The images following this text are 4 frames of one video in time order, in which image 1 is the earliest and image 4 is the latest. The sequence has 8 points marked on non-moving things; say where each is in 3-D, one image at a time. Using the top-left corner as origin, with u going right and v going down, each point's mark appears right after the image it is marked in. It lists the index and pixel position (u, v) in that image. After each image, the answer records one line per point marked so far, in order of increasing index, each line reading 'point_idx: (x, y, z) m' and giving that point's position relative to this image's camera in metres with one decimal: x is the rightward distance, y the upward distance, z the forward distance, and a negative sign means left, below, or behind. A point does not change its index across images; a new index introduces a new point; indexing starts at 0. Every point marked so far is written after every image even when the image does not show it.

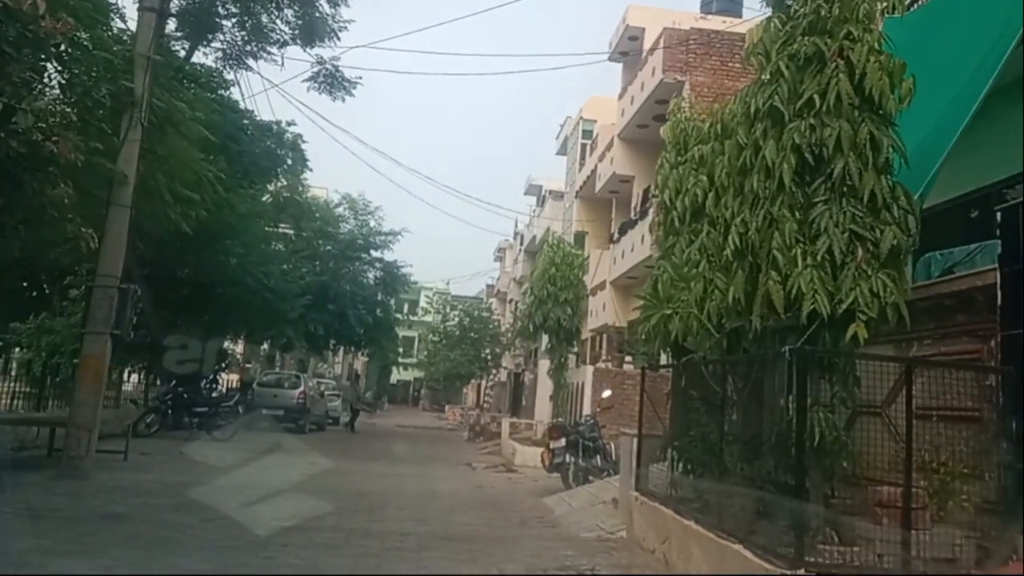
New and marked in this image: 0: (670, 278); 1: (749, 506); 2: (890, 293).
0: (+1.5, +0.1, +8.3) m
1: (+1.7, -1.6, +6.0) m
2: (+2.6, 0.0, +6.0) m
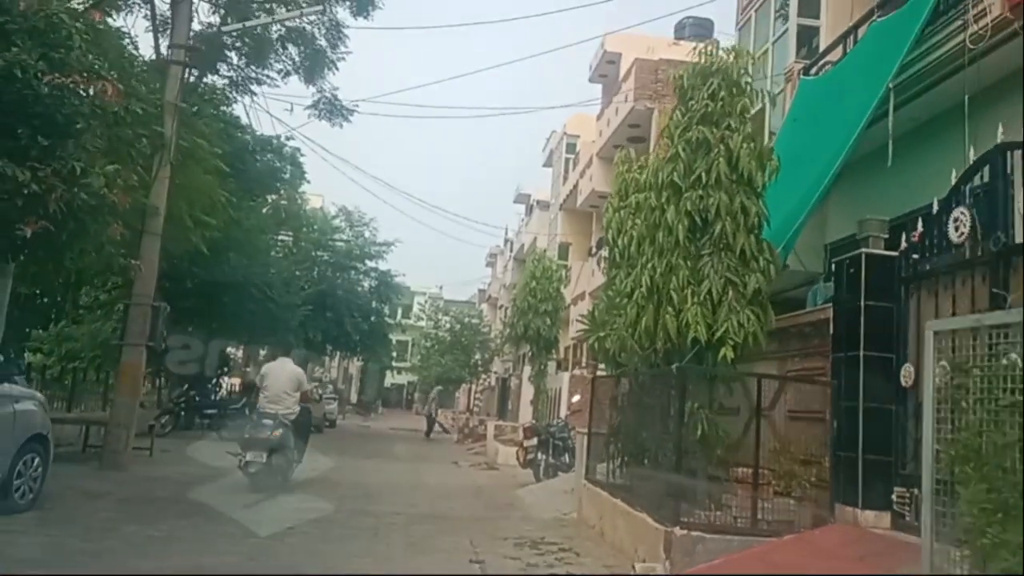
0: (+1.1, -0.2, +10.3) m
1: (+1.4, -1.9, +7.9) m
2: (+2.3, -0.3, +7.9) m
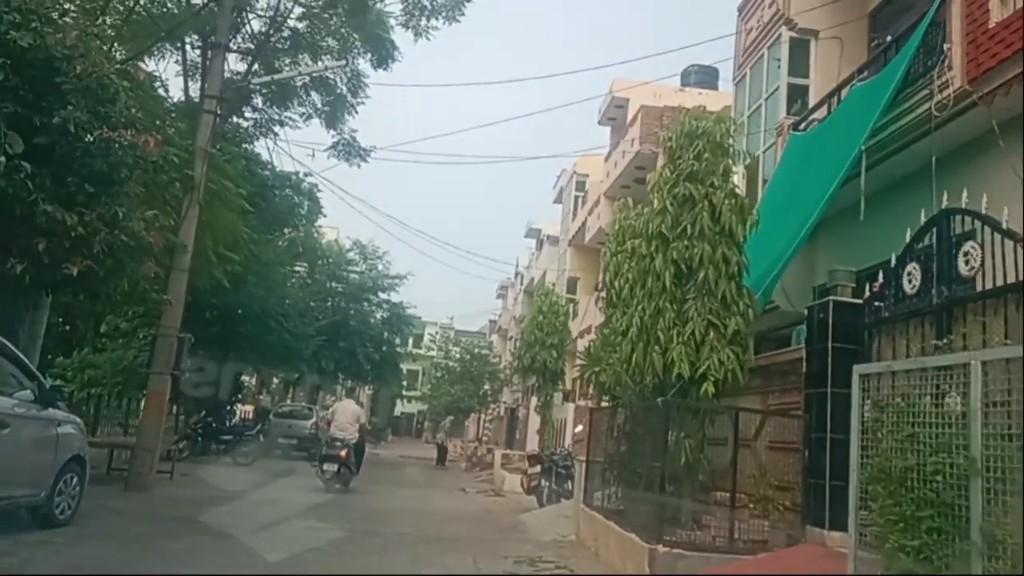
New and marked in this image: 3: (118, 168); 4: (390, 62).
0: (+1.2, -0.7, +11.0) m
1: (+1.4, -2.3, +8.6) m
2: (+2.3, -0.8, +8.6) m
3: (-4.8, +1.5, +10.2) m
4: (-2.7, +5.0, +18.3) m
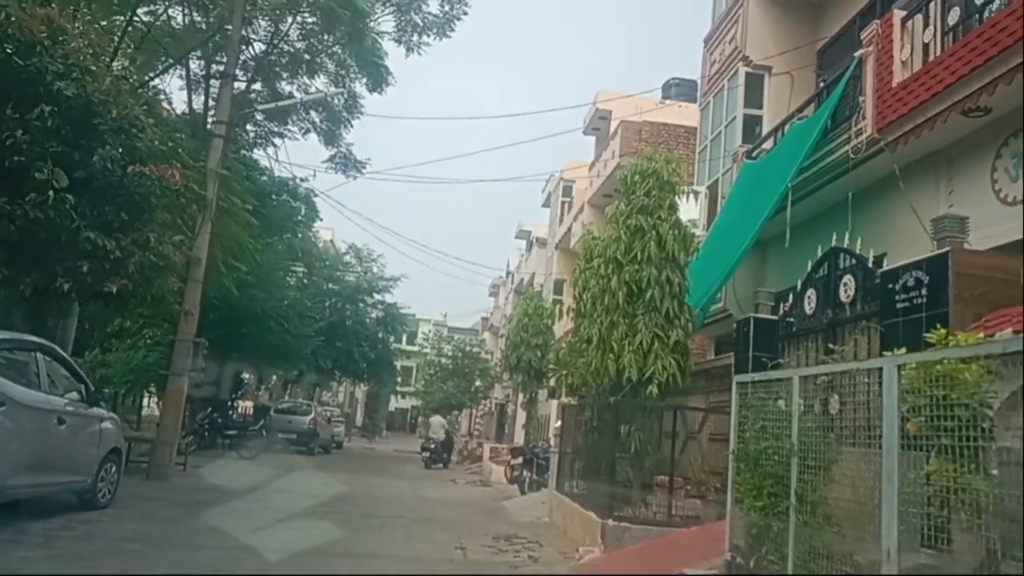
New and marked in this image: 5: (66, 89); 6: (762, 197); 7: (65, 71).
0: (+0.9, -0.9, +12.6) m
1: (+1.1, -2.5, +10.2) m
2: (+2.0, -1.0, +10.2) m
3: (-5.1, +1.3, +11.6) m
4: (-3.0, +4.8, +19.8) m
5: (-5.9, +2.6, +10.9) m
6: (+3.4, +1.3, +11.5) m
7: (-6.0, +2.9, +11.1) m
